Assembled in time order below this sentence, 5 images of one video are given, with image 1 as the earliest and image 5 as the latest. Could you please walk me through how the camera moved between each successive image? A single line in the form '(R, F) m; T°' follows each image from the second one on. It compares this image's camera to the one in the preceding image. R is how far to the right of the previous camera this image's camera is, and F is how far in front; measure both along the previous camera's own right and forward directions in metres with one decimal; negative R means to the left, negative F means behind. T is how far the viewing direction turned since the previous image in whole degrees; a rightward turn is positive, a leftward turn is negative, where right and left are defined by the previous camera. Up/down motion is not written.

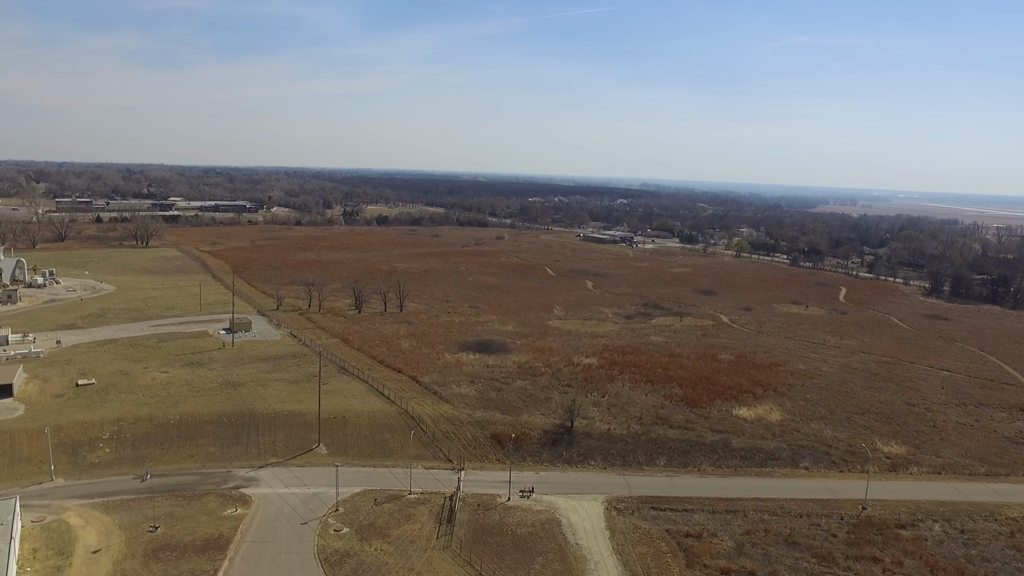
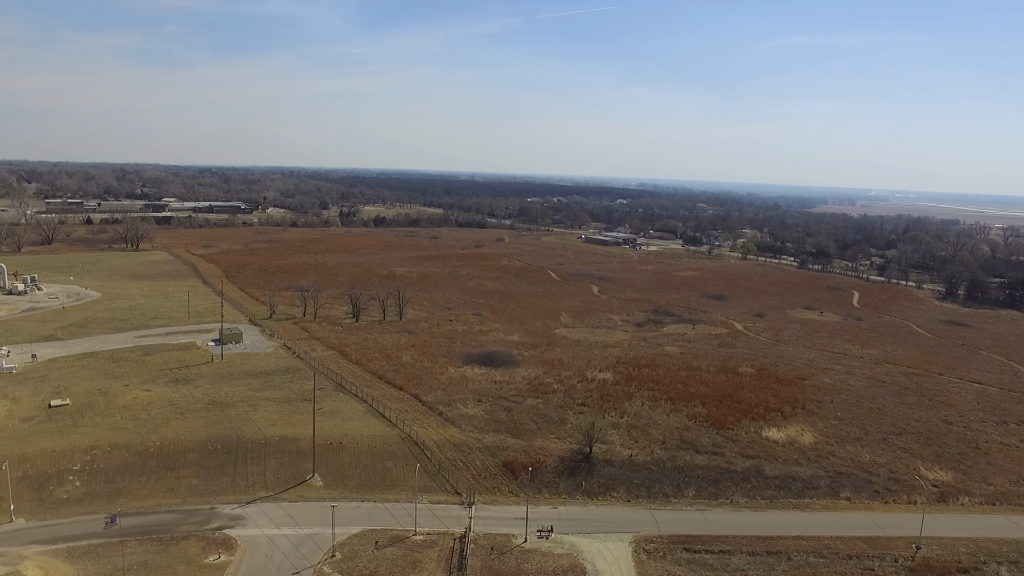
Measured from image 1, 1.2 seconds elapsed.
(-0.5, +2.5) m; 0°
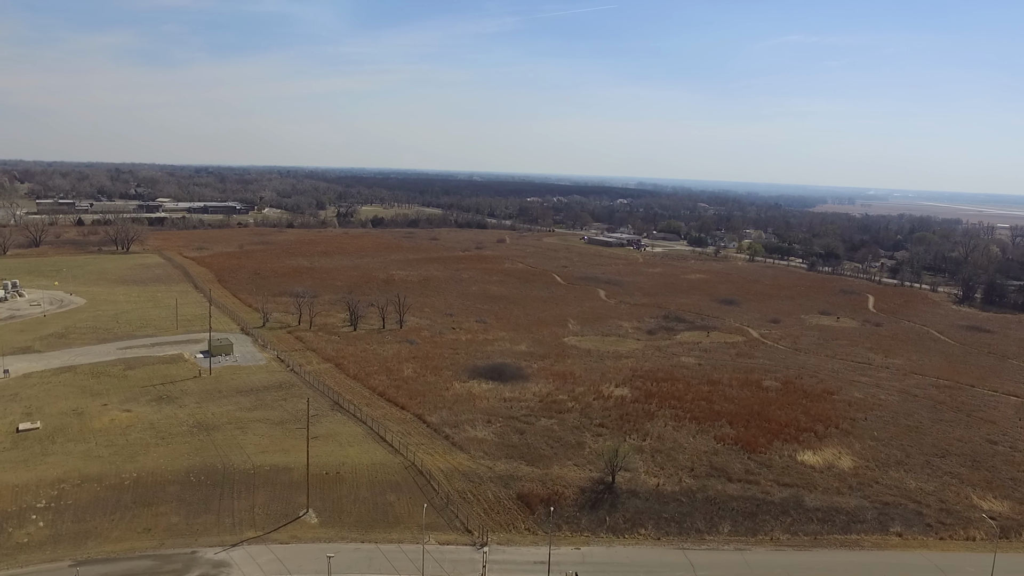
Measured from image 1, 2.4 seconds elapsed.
(-0.5, +2.5) m; 0°
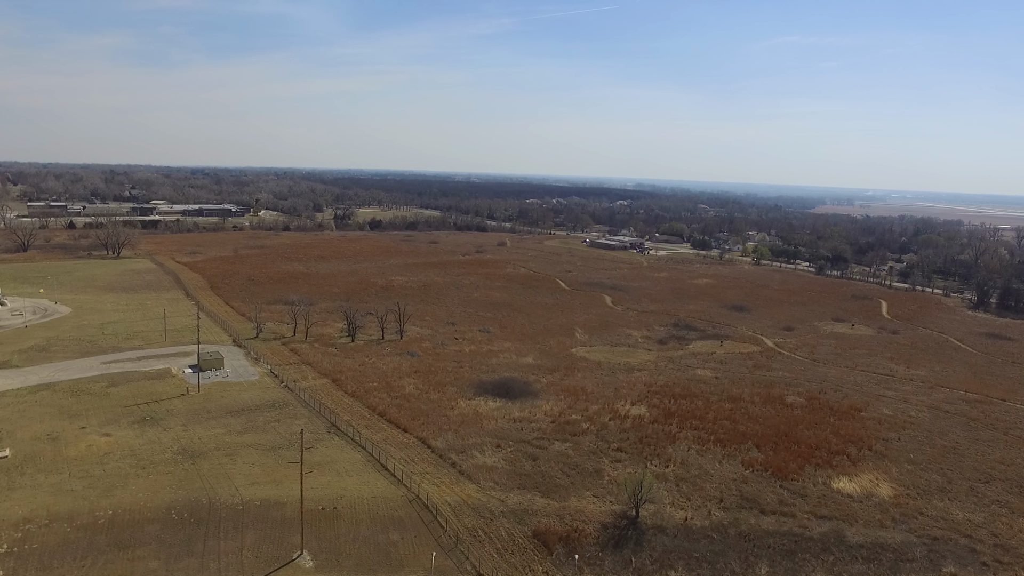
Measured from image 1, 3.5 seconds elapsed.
(-0.5, +2.2) m; 0°
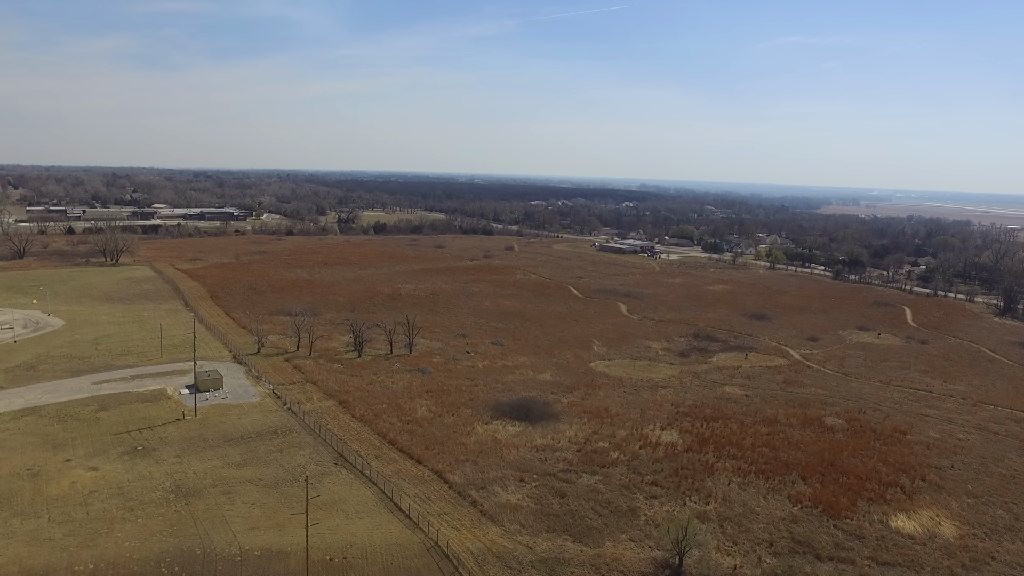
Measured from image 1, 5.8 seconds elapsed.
(-0.6, +2.3) m; 0°
